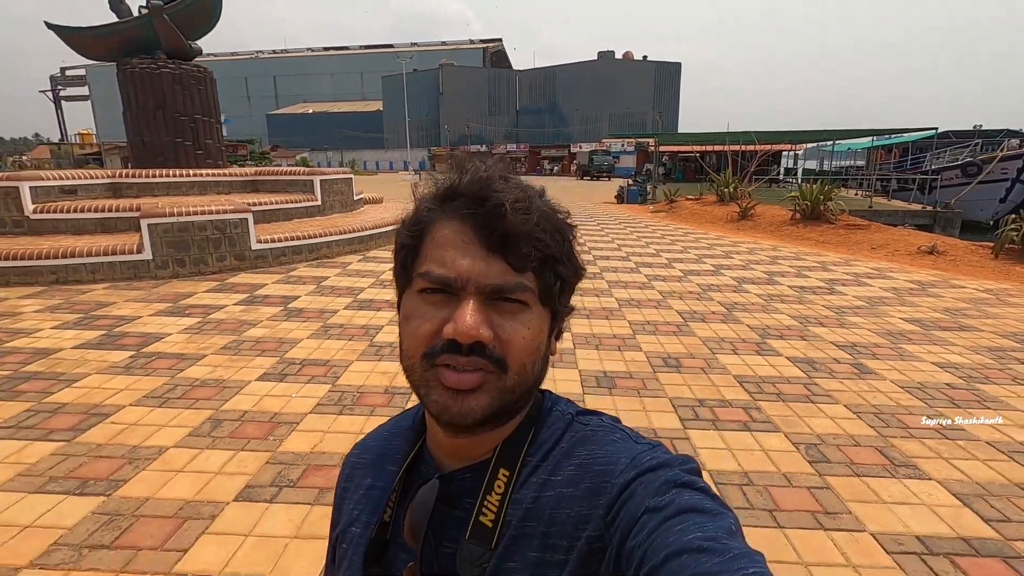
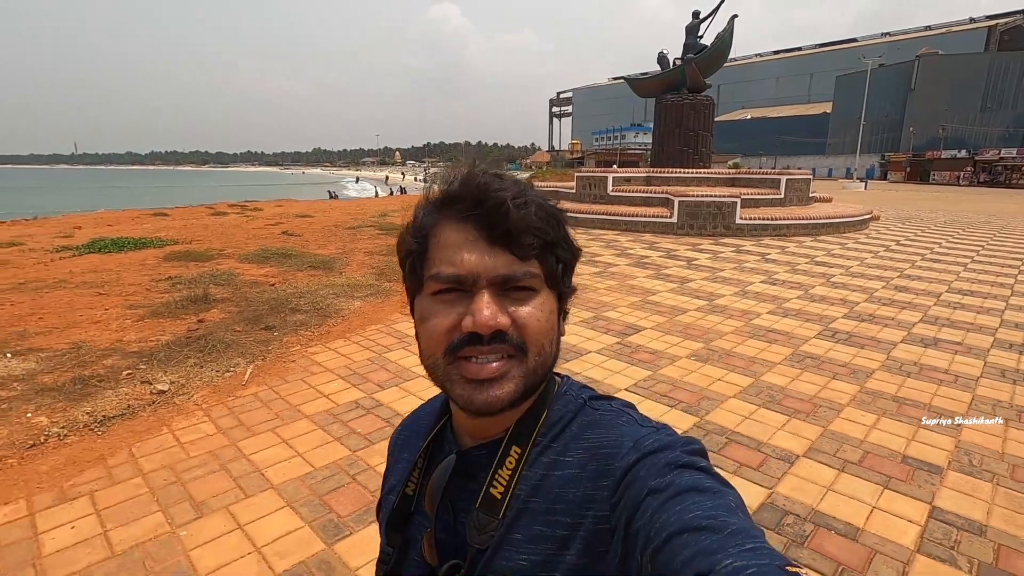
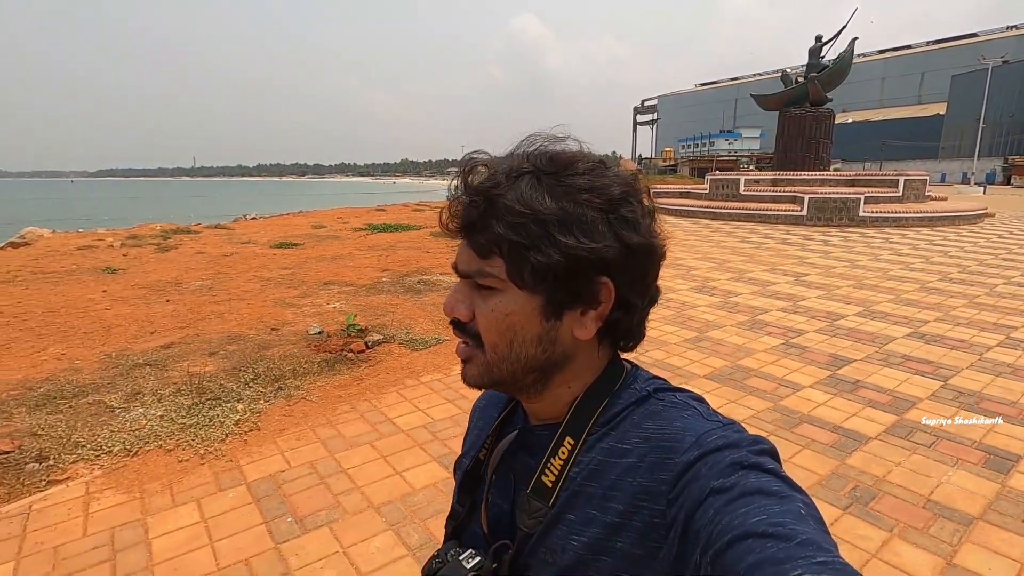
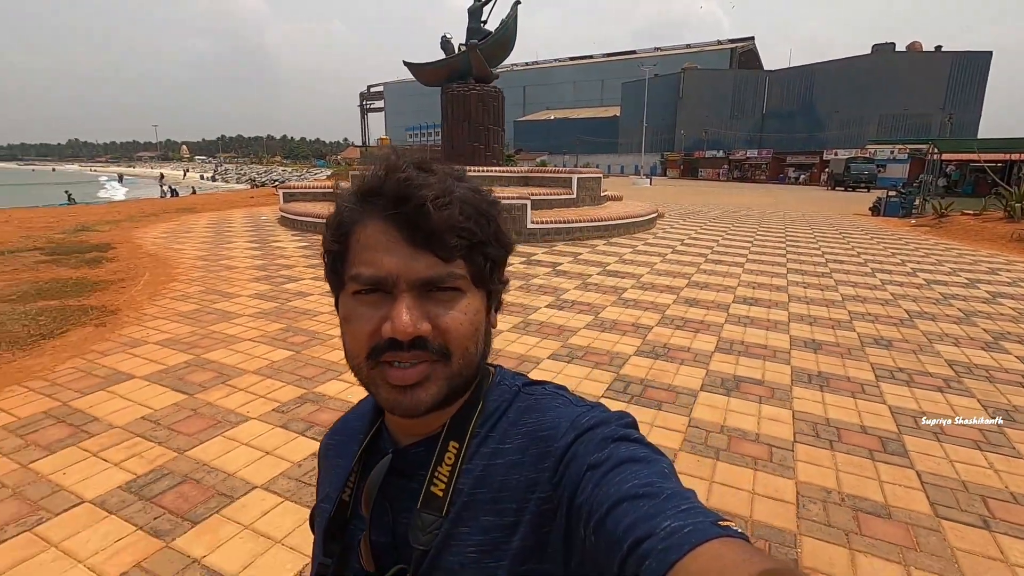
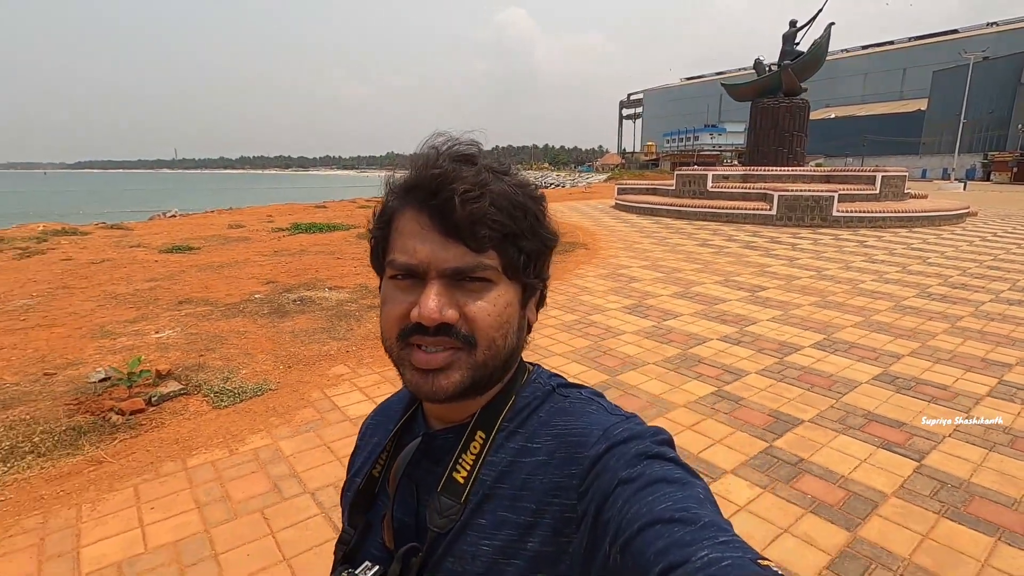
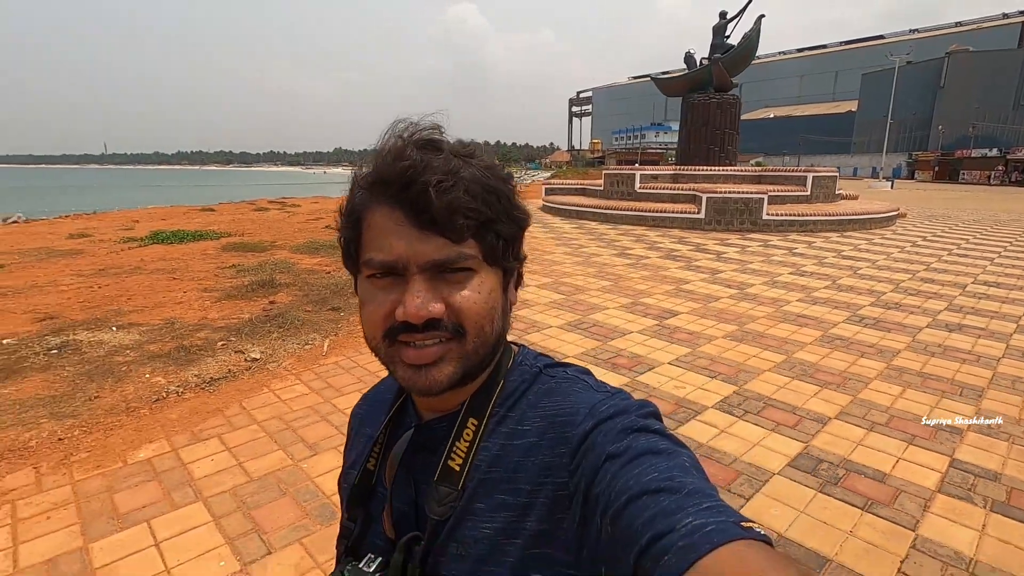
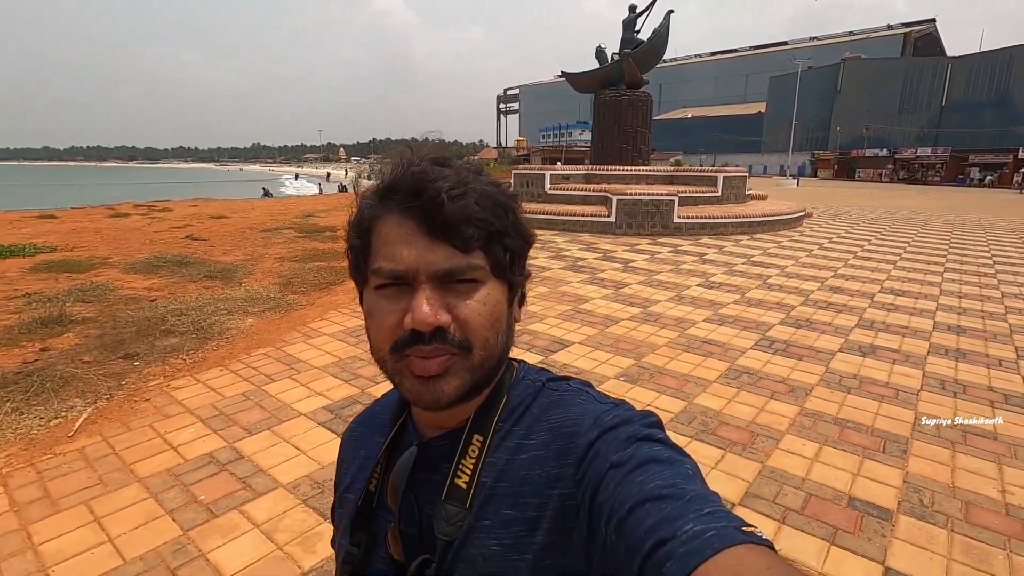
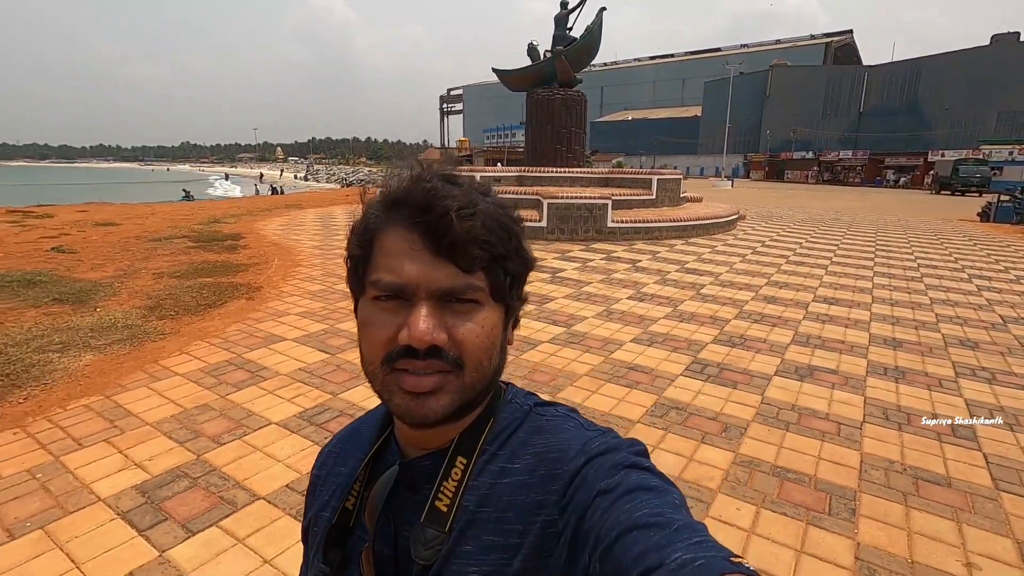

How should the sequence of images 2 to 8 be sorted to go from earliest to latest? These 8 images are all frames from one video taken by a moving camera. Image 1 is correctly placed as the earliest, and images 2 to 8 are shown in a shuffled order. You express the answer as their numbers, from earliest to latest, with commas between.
4, 8, 7, 2, 6, 5, 3
